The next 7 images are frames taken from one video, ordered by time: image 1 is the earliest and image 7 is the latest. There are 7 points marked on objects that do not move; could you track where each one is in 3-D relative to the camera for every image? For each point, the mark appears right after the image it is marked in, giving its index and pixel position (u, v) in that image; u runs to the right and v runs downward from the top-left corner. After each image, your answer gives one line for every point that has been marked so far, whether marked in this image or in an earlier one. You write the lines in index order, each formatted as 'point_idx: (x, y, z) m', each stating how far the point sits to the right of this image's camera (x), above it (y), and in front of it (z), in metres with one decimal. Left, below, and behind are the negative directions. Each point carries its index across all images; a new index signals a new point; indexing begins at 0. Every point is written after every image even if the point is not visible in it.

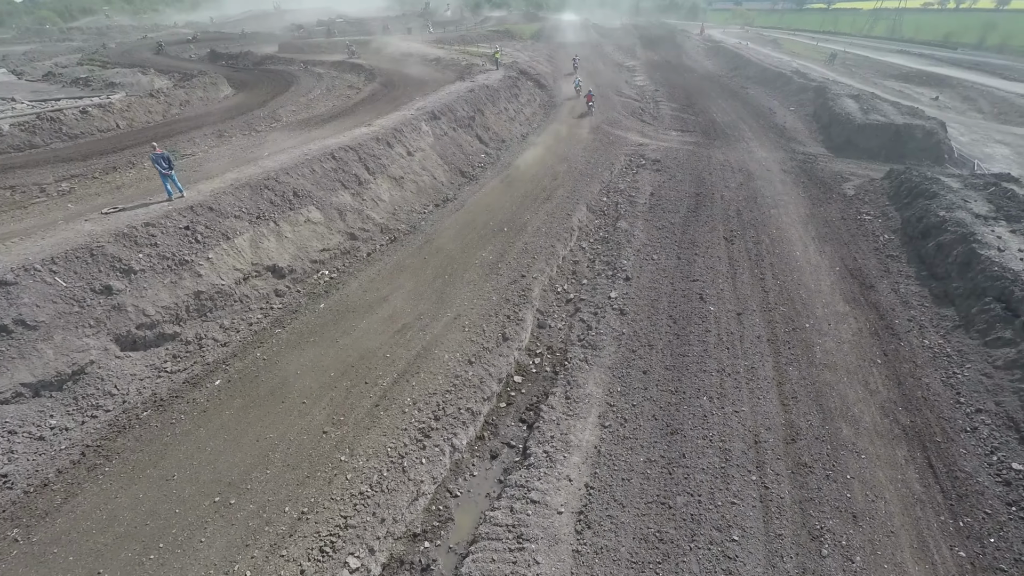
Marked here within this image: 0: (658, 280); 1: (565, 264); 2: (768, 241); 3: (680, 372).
0: (+4.7, +0.2, +15.0) m
1: (+1.8, +0.8, +16.3) m
2: (+9.6, +1.7, +17.3) m
3: (+4.1, -2.1, +11.3) m
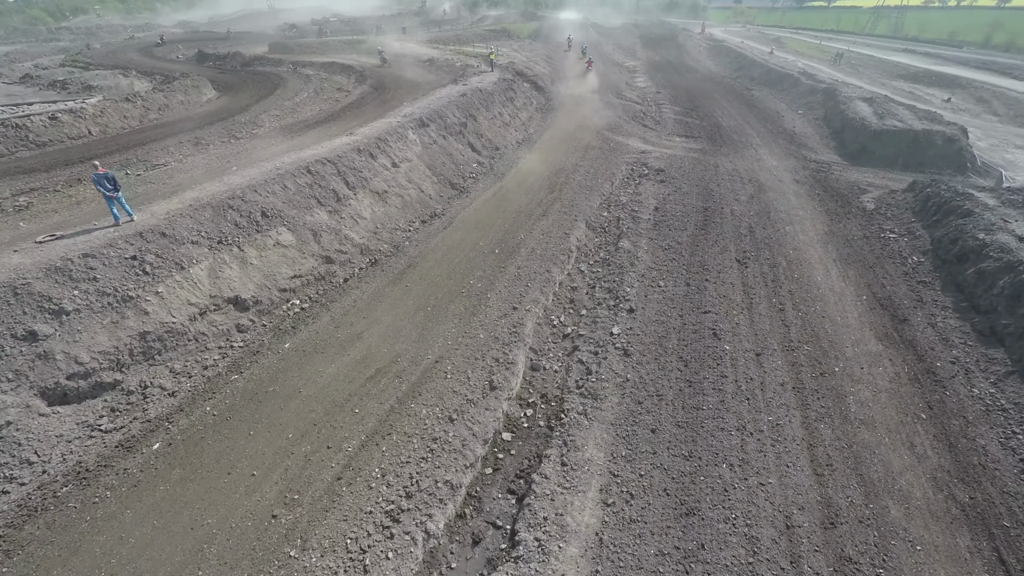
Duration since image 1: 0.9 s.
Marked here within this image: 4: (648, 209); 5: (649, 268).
0: (+4.5, -0.7, +13.4) m
1: (+1.6, -0.1, +14.8) m
2: (+9.3, +0.8, +15.7) m
3: (+3.9, -3.0, +9.7) m
4: (+5.7, +3.3, +19.5) m
5: (+4.6, +0.6, +15.5) m
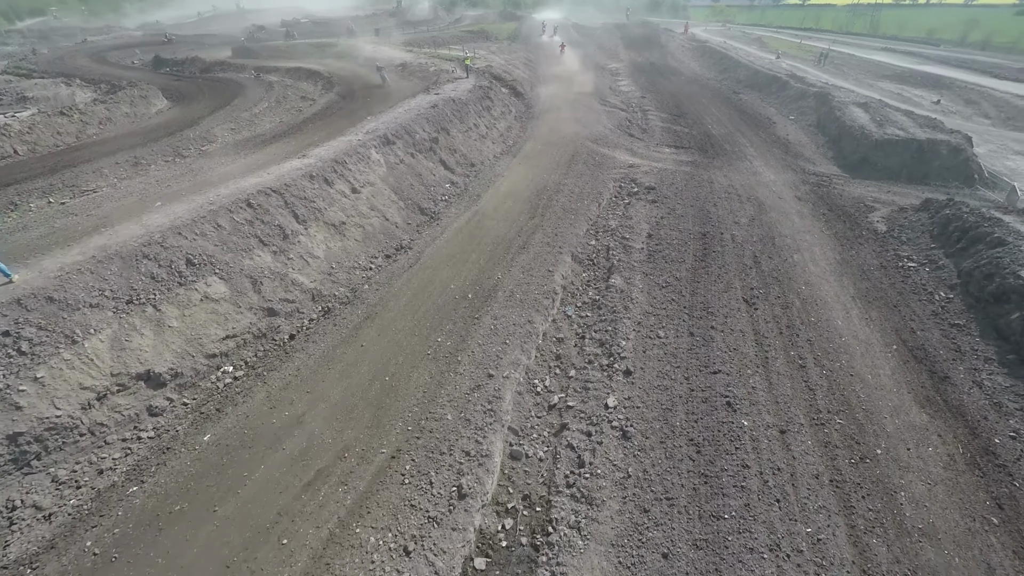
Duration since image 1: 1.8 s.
0: (+3.9, -2.1, +11.4) m
1: (+0.9, -1.6, +12.6) m
2: (+8.6, -0.5, +13.8) m
3: (+3.4, -4.5, +7.7) m
4: (+4.9, +1.9, +17.5) m
5: (+3.9, -0.8, +13.5) m
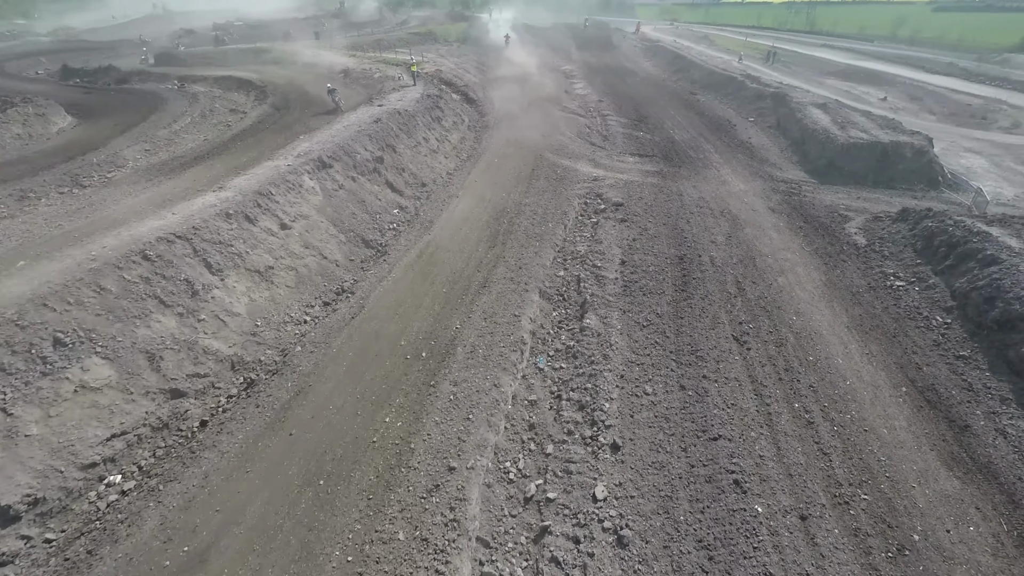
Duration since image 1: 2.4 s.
0: (+3.2, -3.3, +9.6) m
1: (+0.1, -2.9, +10.7) m
2: (+7.6, -1.4, +12.5) m
3: (+3.1, -5.7, +5.9) m
4: (+3.5, +0.8, +15.8) m
5: (+3.0, -1.9, +11.7) m
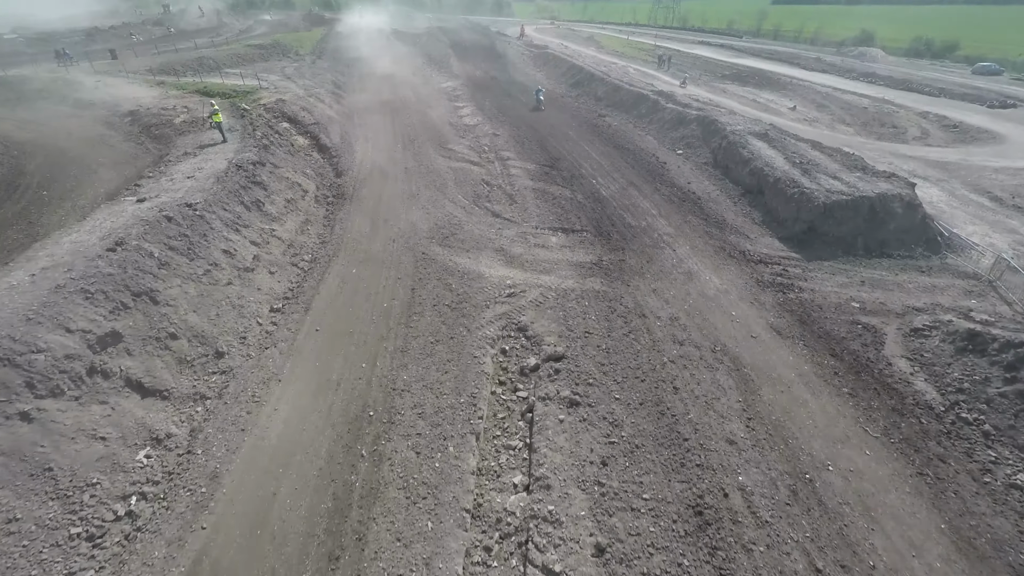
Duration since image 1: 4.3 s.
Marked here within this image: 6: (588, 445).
0: (+2.6, -8.8, +1.9) m
1: (-0.6, -8.9, +2.4) m
2: (+6.1, -6.4, +5.5) m
3: (+3.6, -11.2, -1.7) m
4: (+1.2, -4.8, +8.0) m
5: (+1.9, -7.6, +3.9) m
6: (+1.7, -3.4, +9.9) m
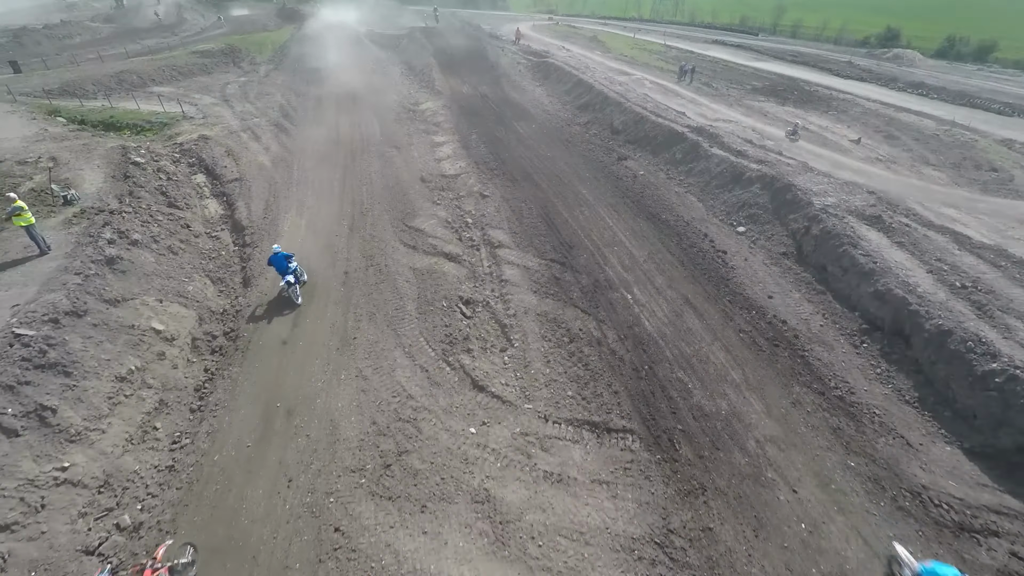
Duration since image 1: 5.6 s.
0: (+2.6, -15.0, -5.7) m
1: (-0.6, -15.0, -5.3) m
2: (+6.1, -12.5, -2.2) m
3: (+3.6, -17.4, -9.3) m
4: (+1.2, -10.8, +0.2) m
5: (+1.9, -13.7, -3.8) m
6: (+1.6, -9.4, +2.1) m
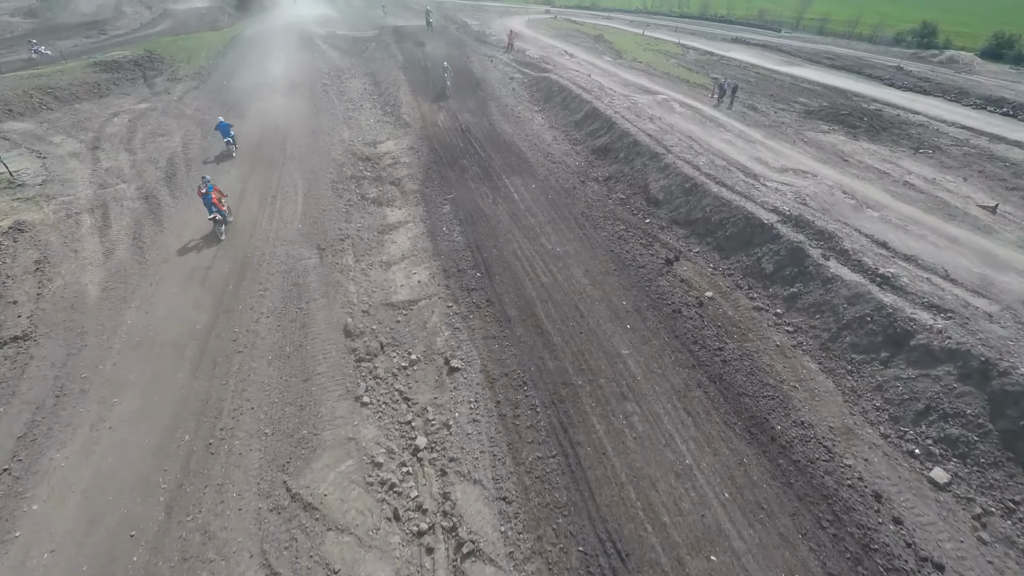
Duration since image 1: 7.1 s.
0: (+2.8, -22.4, -14.9) m
1: (-0.5, -22.4, -14.5) m
2: (+6.2, -19.8, -11.4) m
3: (+3.8, -24.8, -18.4) m
4: (+1.2, -18.1, -9.1) m
5: (+2.0, -21.0, -13.0) m
6: (+1.6, -16.6, -7.2) m
